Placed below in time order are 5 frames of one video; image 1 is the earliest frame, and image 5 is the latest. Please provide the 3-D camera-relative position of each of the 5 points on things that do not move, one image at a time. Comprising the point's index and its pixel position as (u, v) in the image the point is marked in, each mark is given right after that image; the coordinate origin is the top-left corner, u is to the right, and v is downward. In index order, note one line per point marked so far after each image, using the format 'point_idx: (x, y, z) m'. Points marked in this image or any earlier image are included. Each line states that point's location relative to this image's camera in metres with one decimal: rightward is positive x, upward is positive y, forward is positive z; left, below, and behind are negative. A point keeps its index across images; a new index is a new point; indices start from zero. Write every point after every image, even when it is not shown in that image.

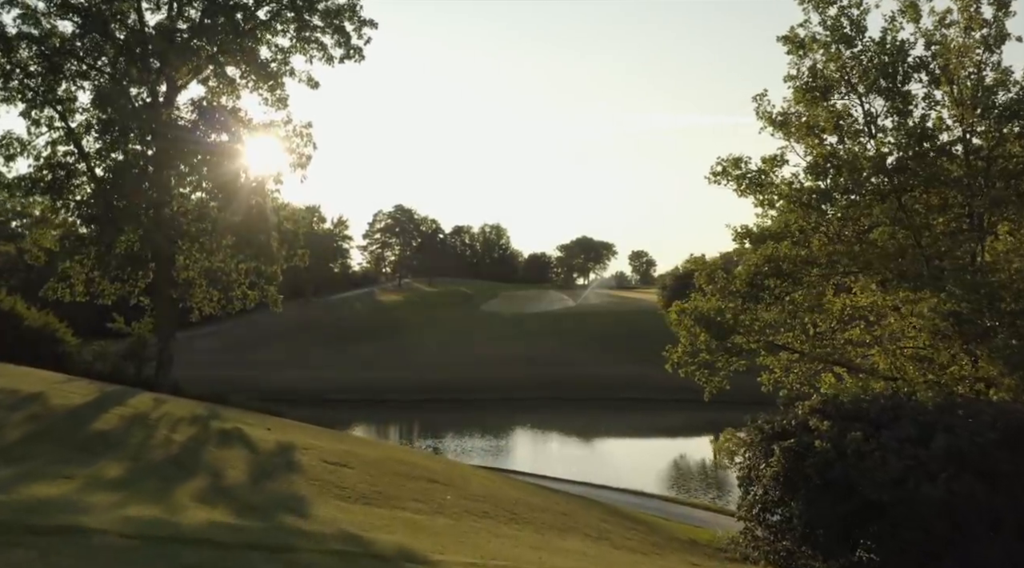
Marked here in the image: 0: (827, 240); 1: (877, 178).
0: (+6.4, +0.9, +19.5) m
1: (+7.1, +2.1, +18.9) m
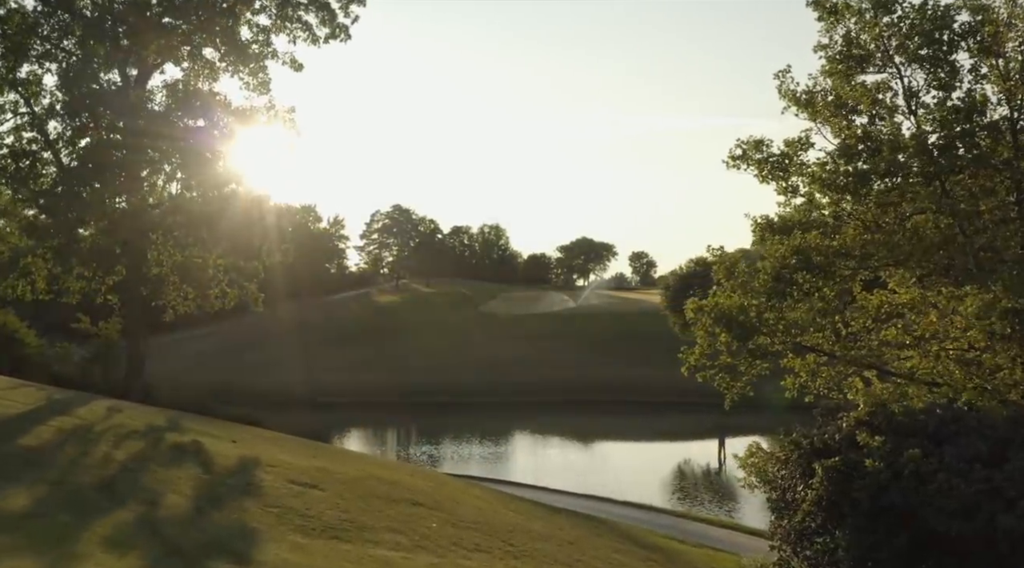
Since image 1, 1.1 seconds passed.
0: (+6.4, +1.0, +17.4) m
1: (+7.1, +2.2, +16.8) m
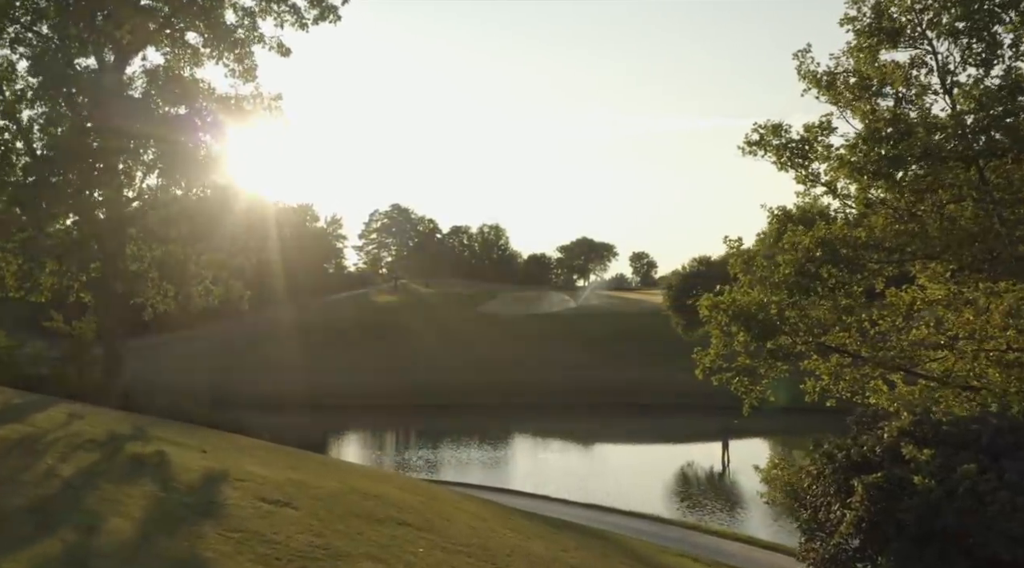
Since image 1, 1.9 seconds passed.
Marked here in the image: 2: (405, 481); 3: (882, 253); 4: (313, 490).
0: (+6.4, +1.1, +16.0) m
1: (+7.0, +2.3, +15.4) m
2: (-1.8, -3.4, +16.5) m
3: (+6.2, +0.5, +16.0) m
4: (-2.6, -2.7, +12.5) m
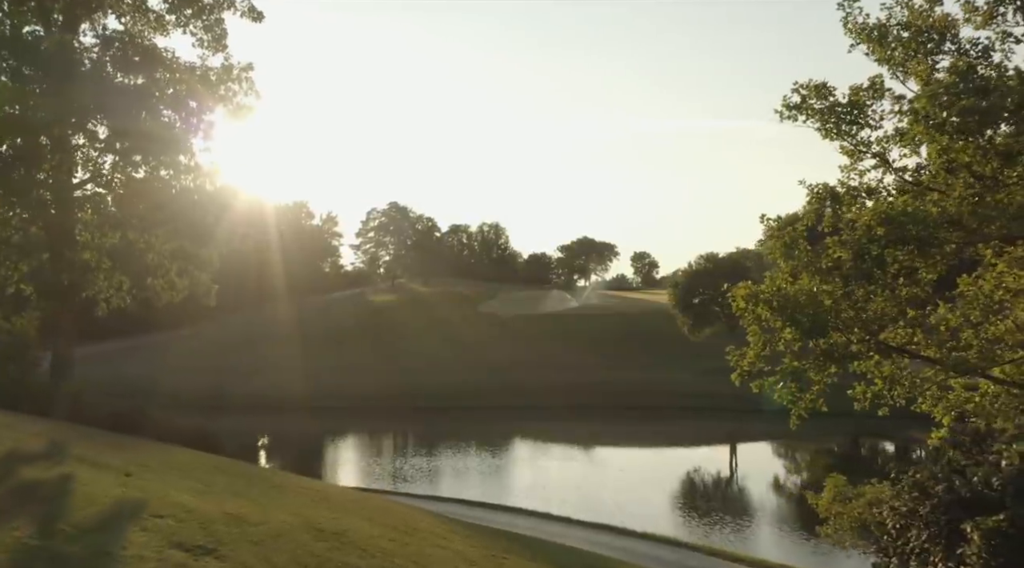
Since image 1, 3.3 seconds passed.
0: (+6.3, +1.3, +13.2) m
1: (+7.0, +2.5, +12.6) m
2: (-1.9, -3.2, +13.7) m
3: (+6.2, +0.7, +13.2) m
4: (-2.6, -2.5, +9.7) m
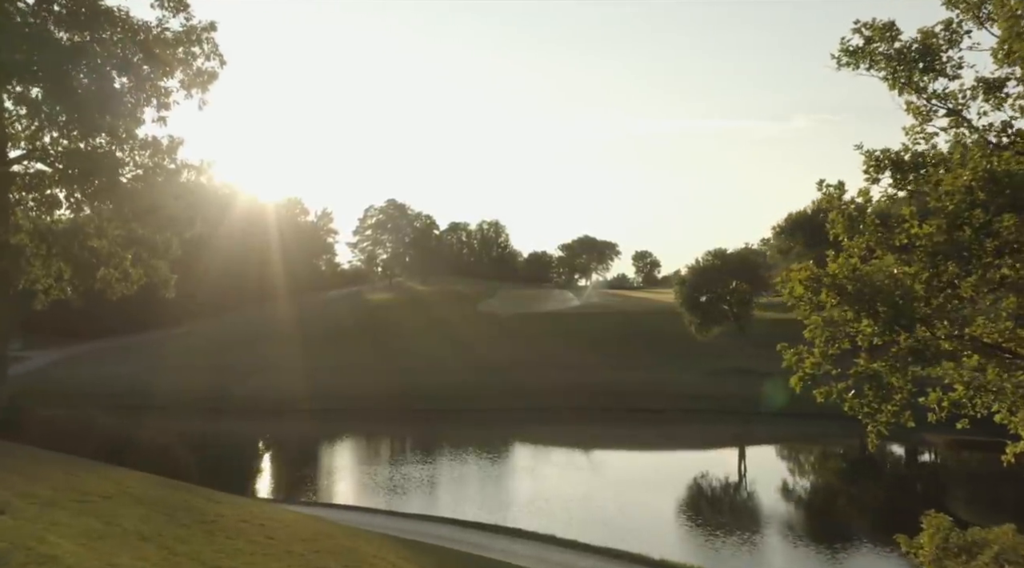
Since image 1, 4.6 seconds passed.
0: (+6.3, +1.5, +10.4) m
1: (+7.0, +2.7, +9.8) m
2: (-1.9, -3.0, +10.9) m
3: (+6.1, +0.9, +10.4) m
4: (-2.7, -2.3, +6.9) m
